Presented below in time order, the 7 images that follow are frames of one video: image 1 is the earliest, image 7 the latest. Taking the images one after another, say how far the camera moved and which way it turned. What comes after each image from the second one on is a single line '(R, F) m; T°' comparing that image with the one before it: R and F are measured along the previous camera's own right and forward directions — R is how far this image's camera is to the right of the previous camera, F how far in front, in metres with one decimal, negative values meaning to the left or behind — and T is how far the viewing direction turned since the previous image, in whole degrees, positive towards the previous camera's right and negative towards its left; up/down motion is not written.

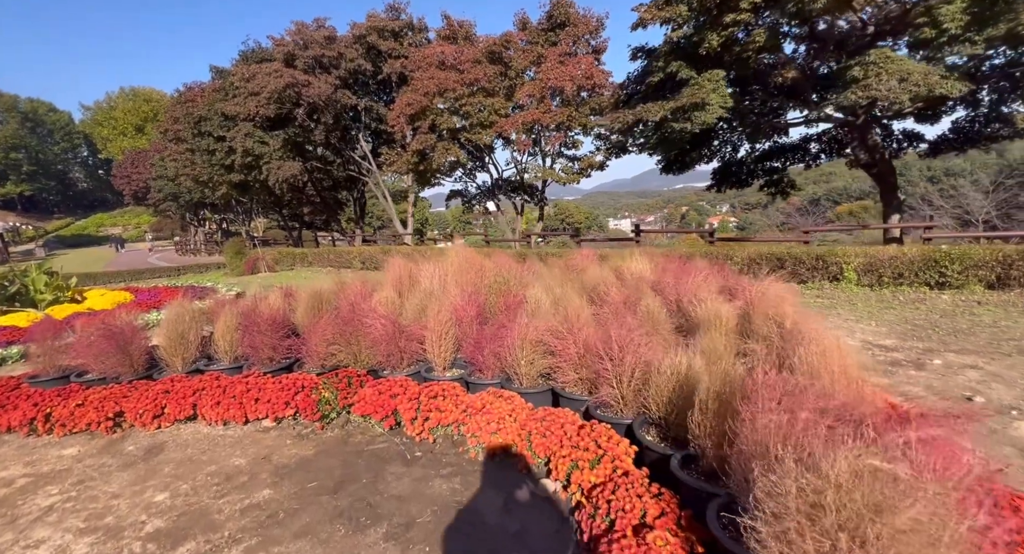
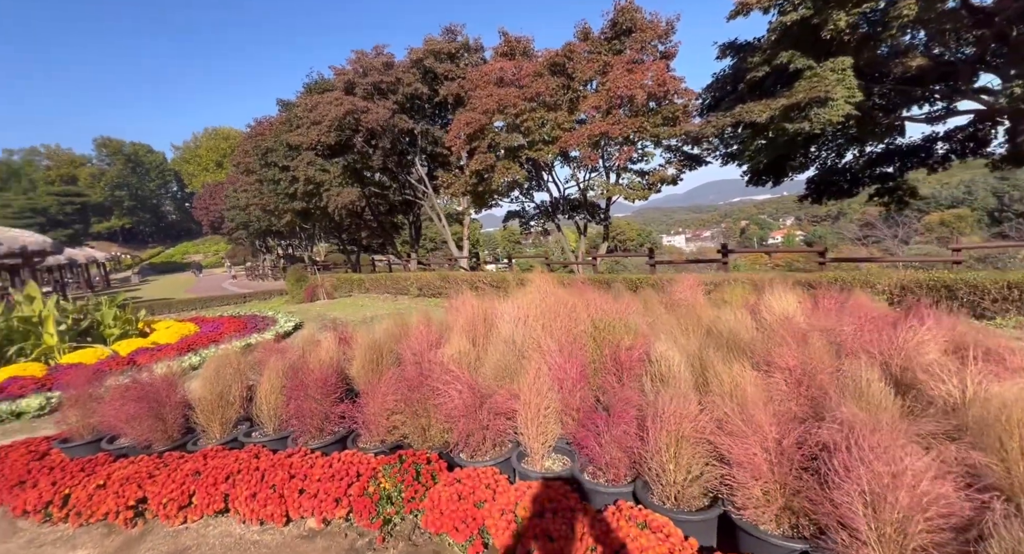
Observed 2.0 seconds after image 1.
(-0.3, +0.8) m; -6°
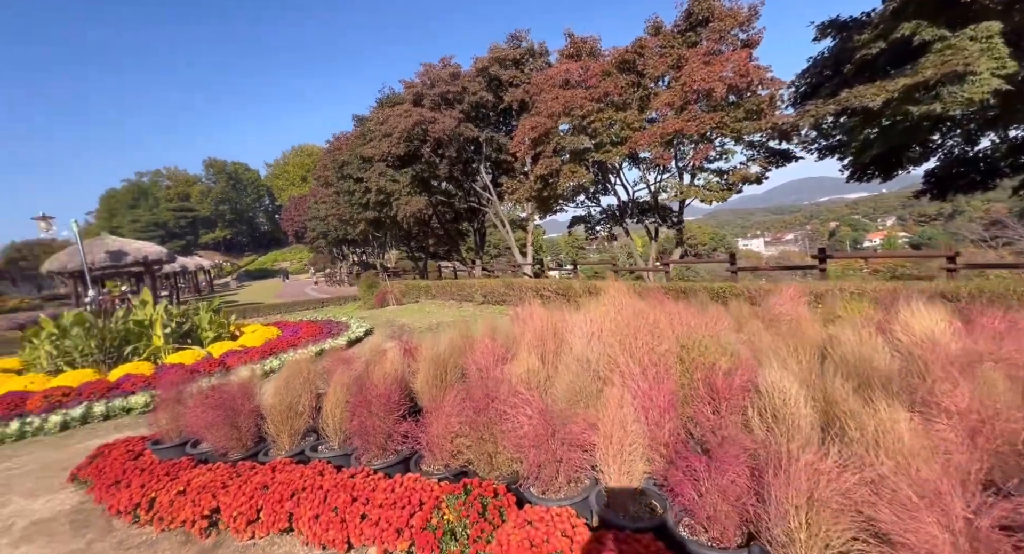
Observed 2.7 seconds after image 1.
(-0.1, +0.3) m; -8°
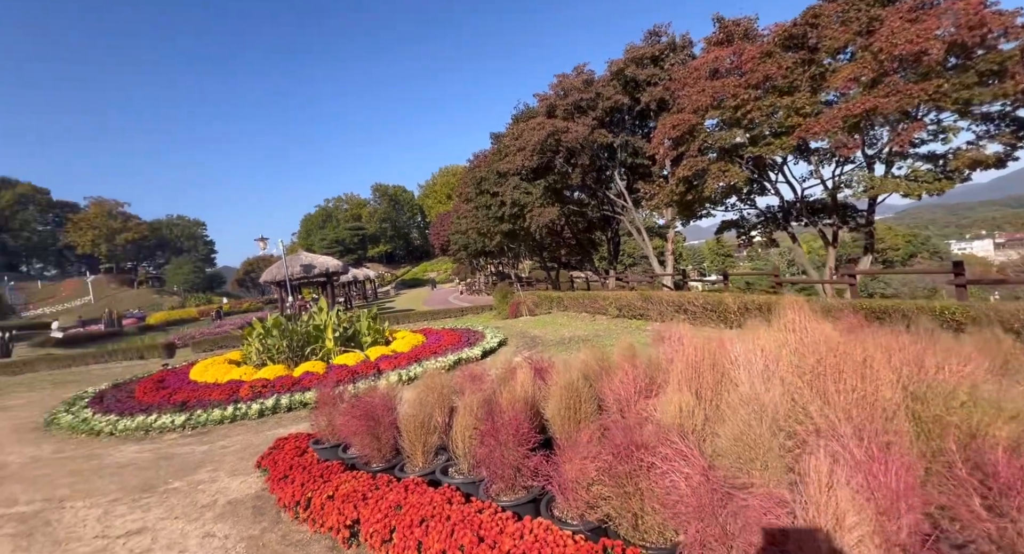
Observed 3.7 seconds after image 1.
(-0.1, +0.3) m; -16°
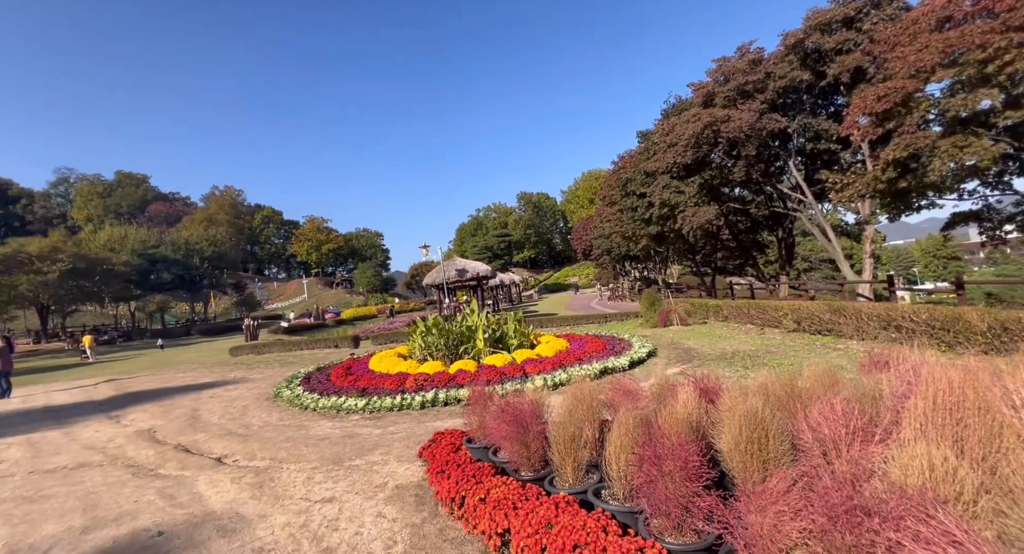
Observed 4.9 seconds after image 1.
(-0.1, +0.4) m; -17°
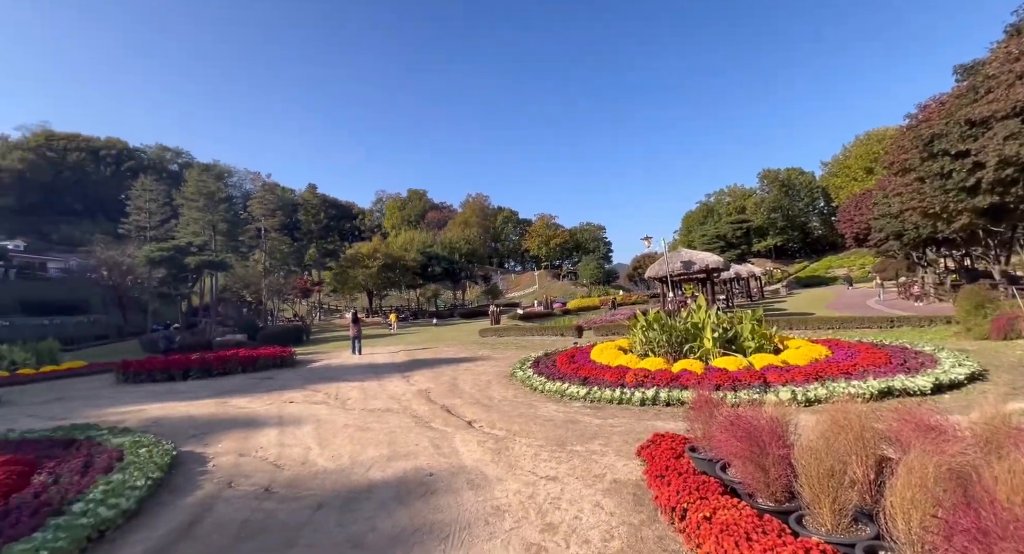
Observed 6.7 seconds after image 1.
(-0.3, +1.0) m; -26°
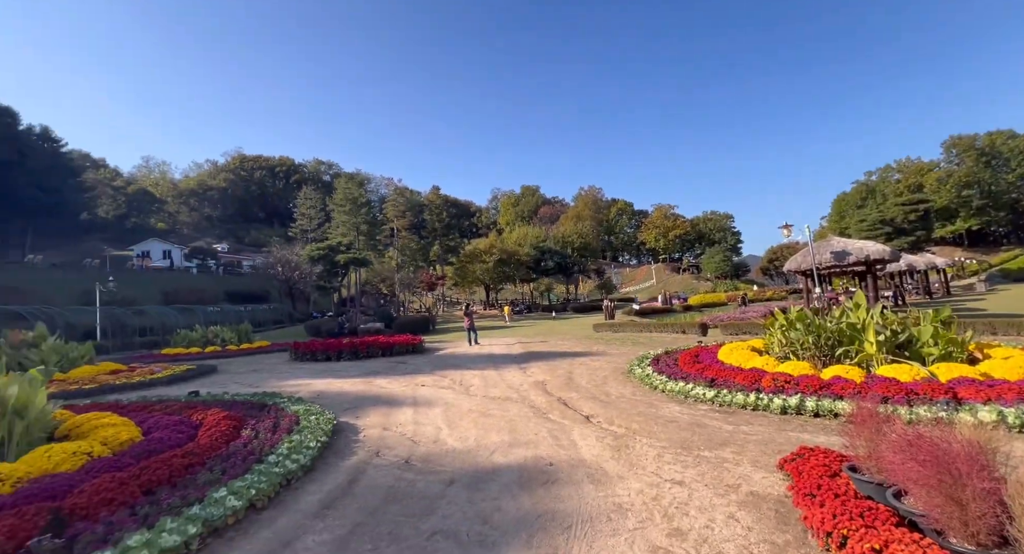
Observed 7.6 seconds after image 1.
(-0.4, +0.6) m; -14°
